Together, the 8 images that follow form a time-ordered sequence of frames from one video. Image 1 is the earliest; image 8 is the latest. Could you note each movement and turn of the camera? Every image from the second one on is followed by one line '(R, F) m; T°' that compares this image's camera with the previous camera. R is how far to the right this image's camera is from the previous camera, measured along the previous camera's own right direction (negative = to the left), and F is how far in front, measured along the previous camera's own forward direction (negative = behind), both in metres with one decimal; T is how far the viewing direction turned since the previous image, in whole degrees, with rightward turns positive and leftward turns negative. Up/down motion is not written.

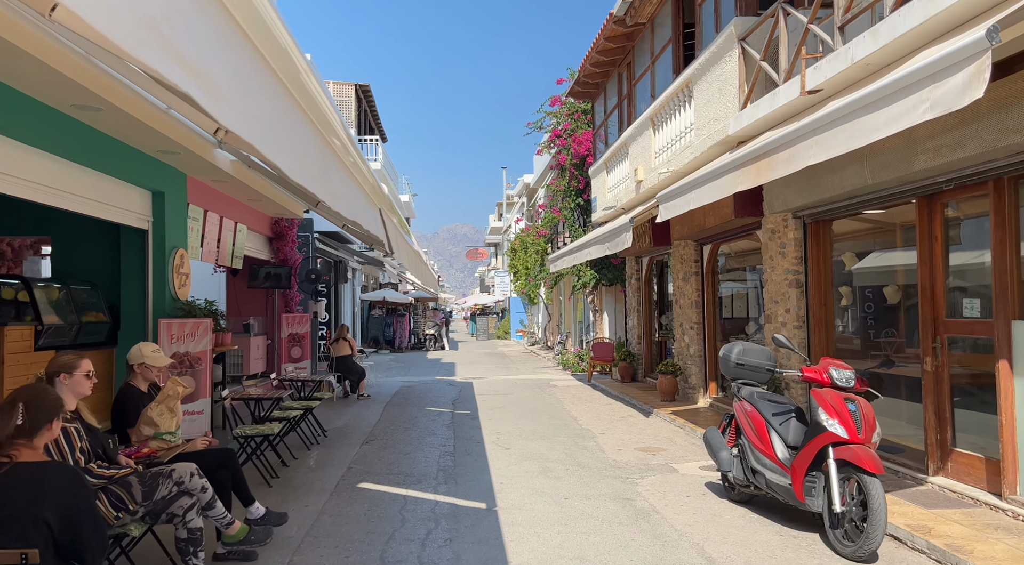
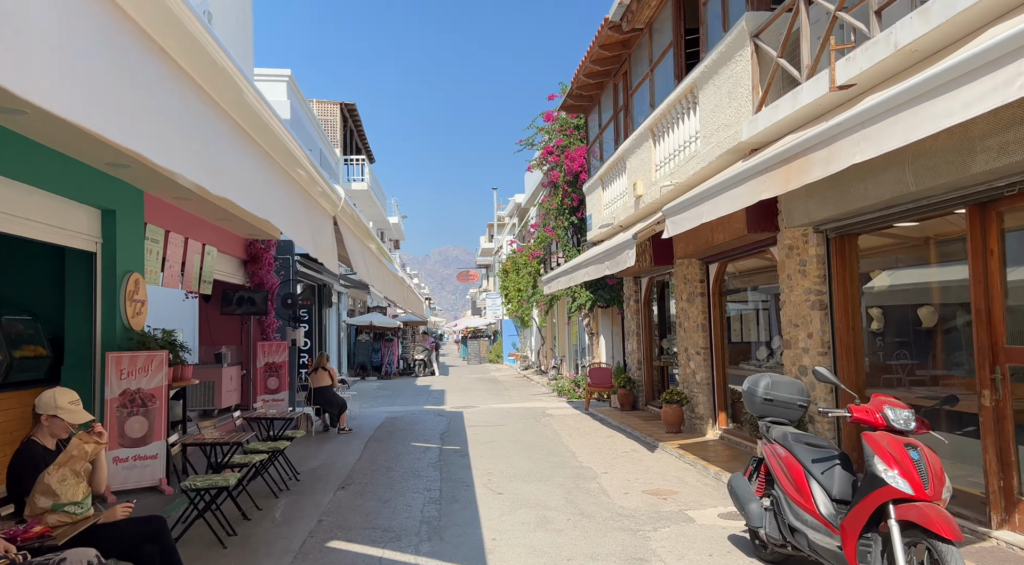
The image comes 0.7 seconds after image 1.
(0.0, +0.8) m; +1°
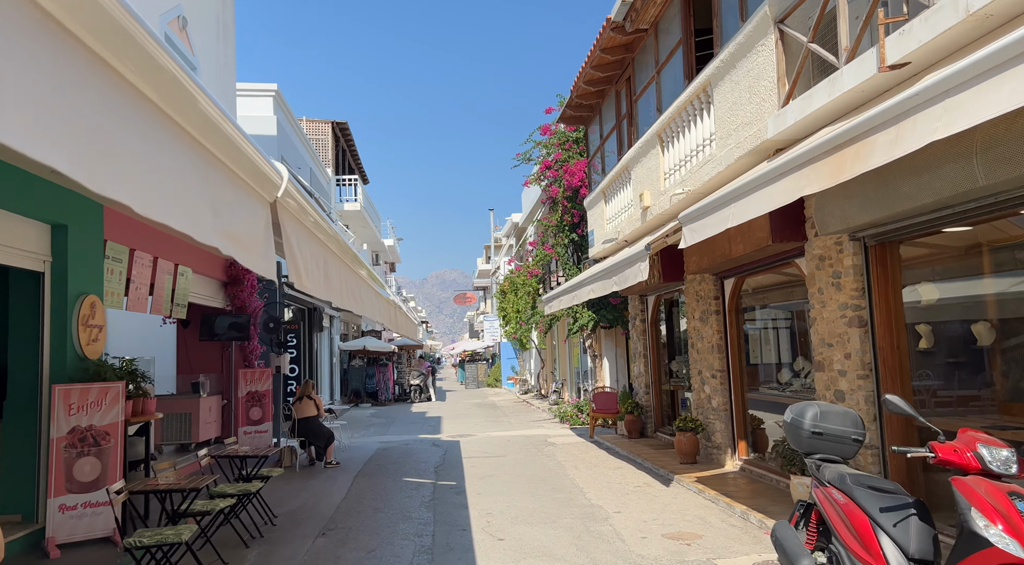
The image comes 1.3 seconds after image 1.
(0.0, +0.8) m; 0°
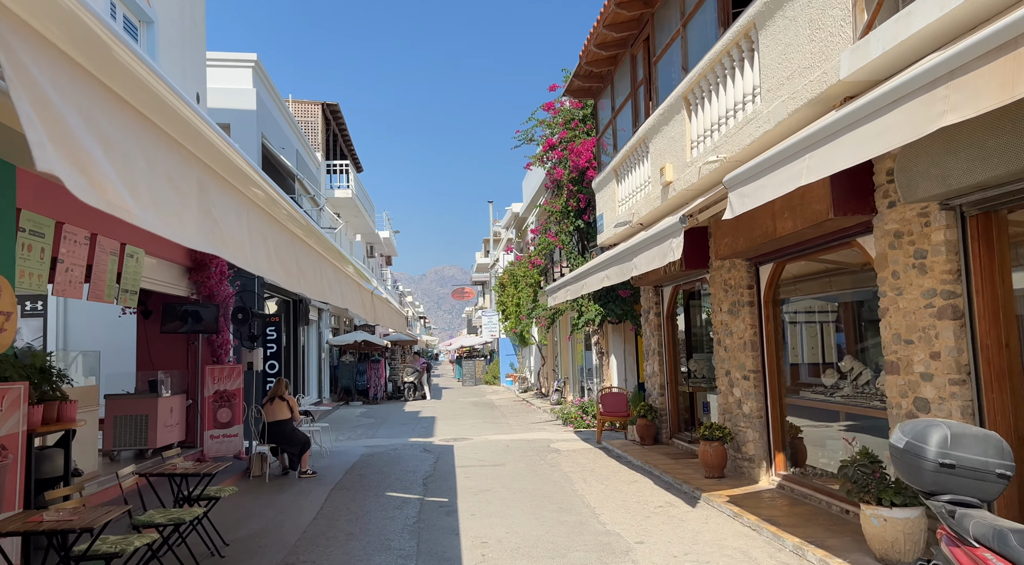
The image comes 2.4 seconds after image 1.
(0.0, +1.3) m; 0°
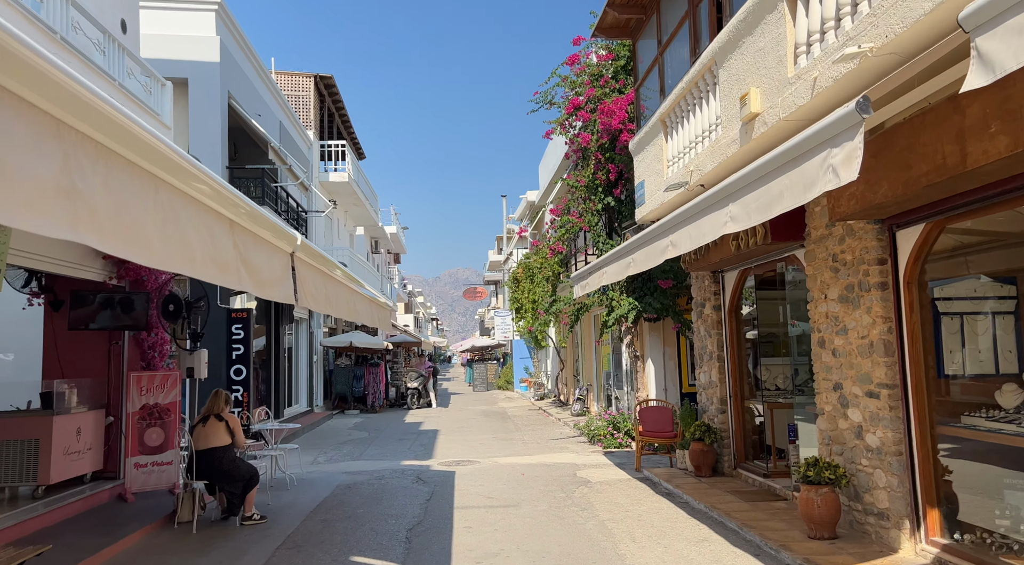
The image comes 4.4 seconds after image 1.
(0.0, +2.5) m; -1°
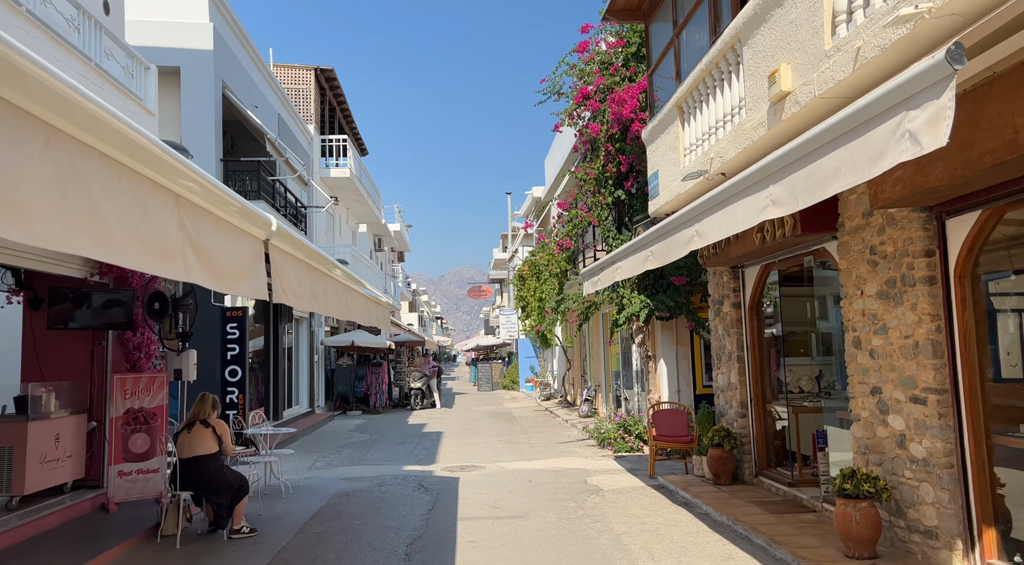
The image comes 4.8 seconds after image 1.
(0.0, +0.5) m; 0°
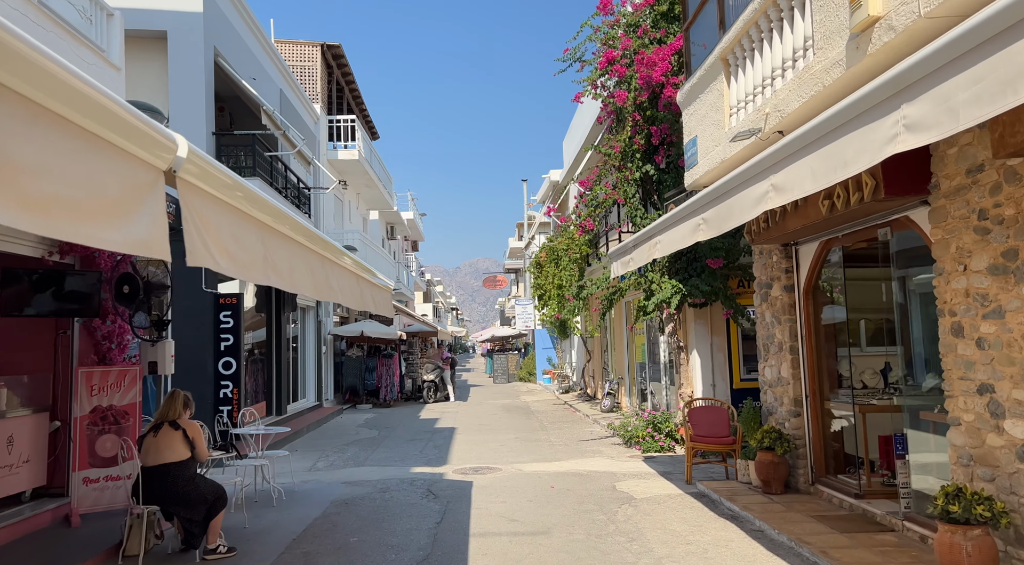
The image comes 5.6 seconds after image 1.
(0.0, +1.0) m; -1°
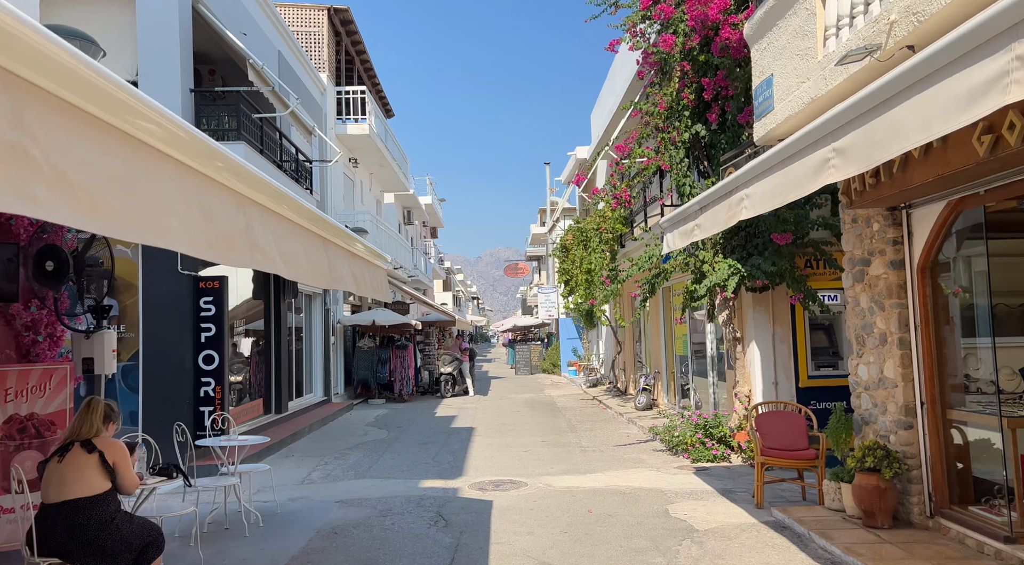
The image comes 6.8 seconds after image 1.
(-0.1, +1.6) m; -2°
